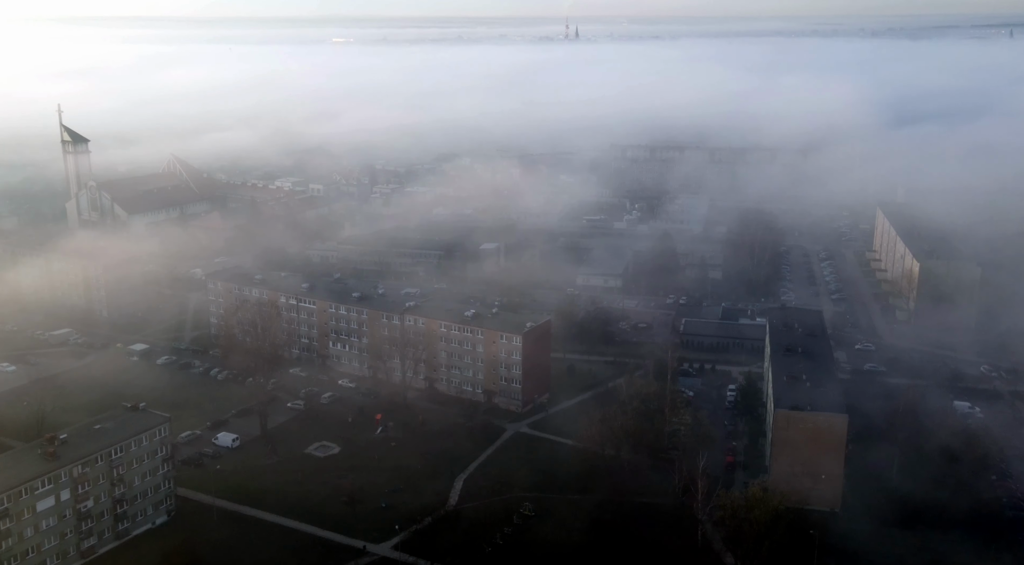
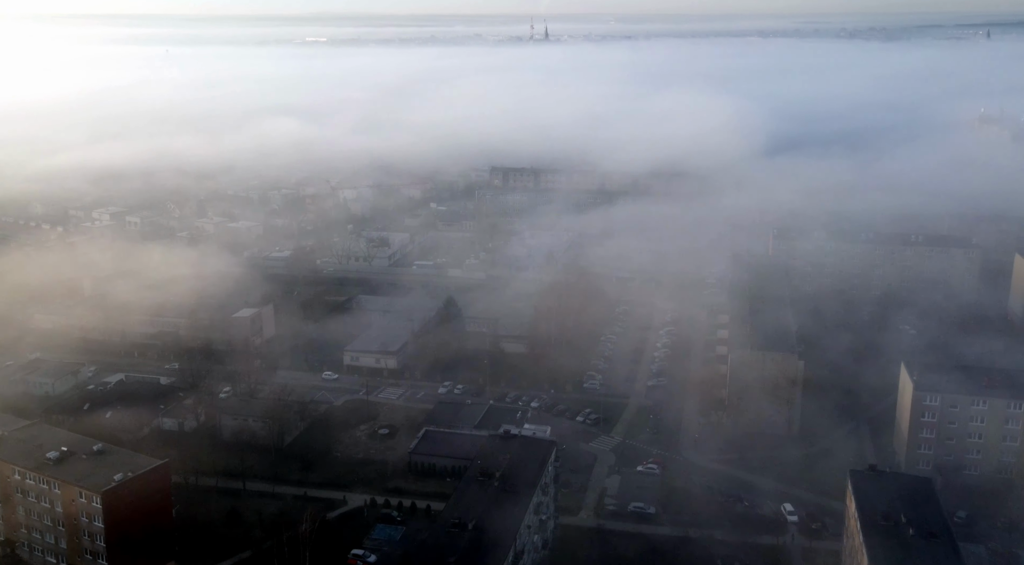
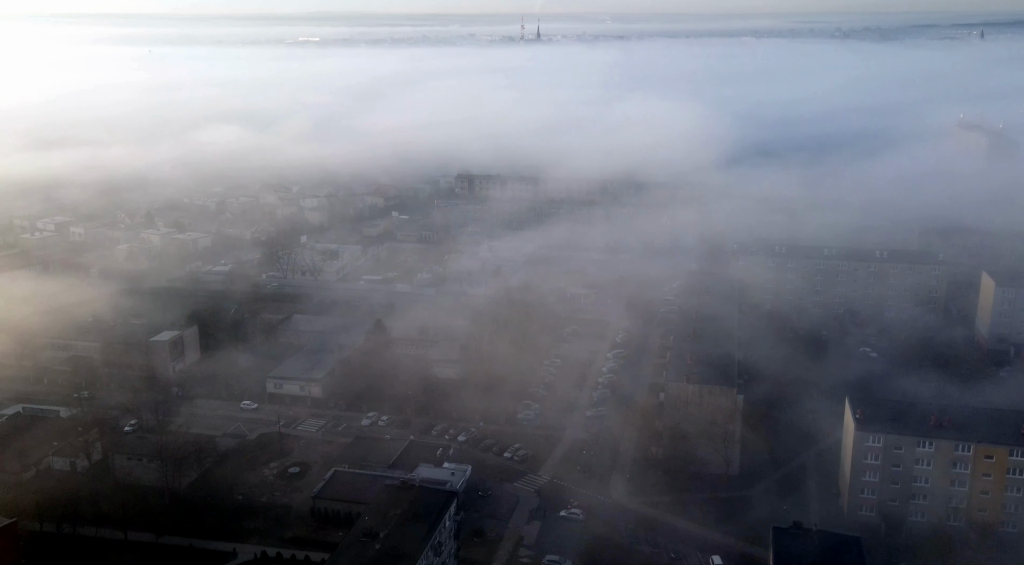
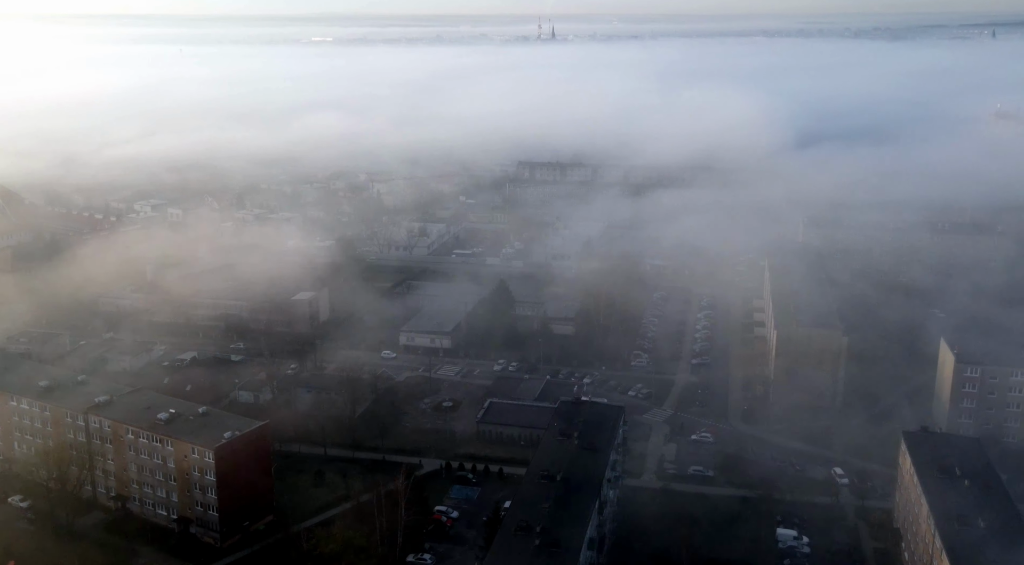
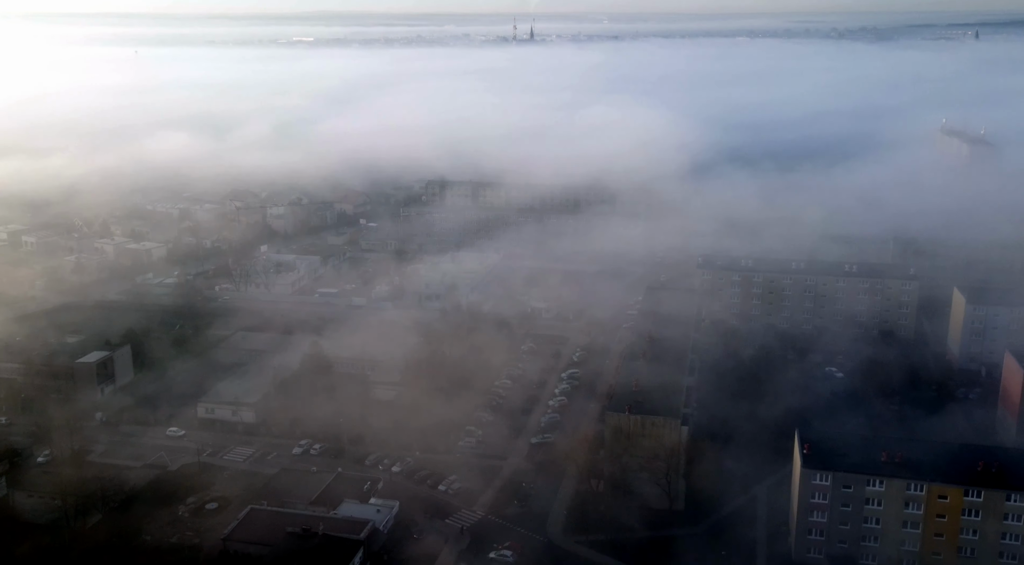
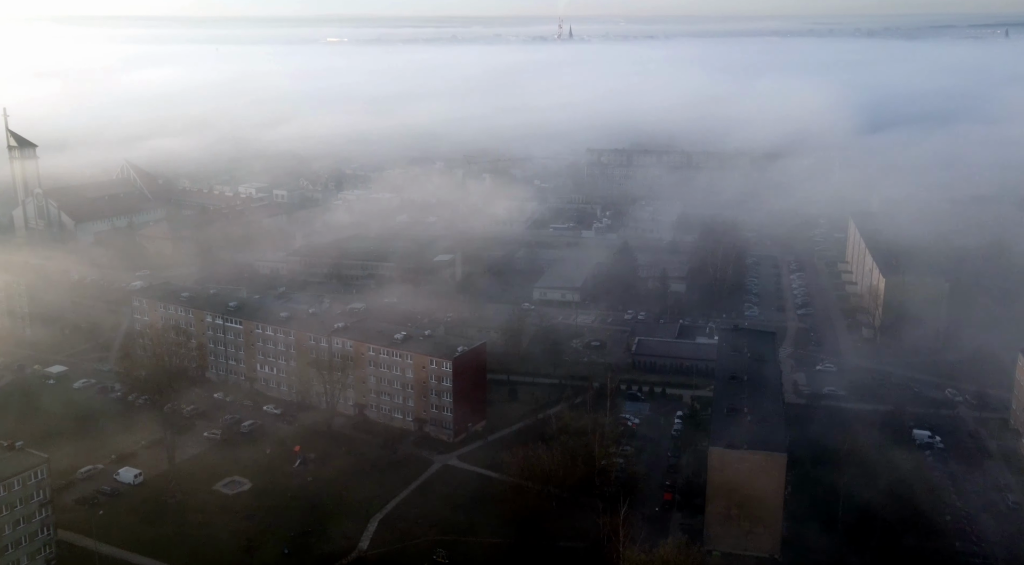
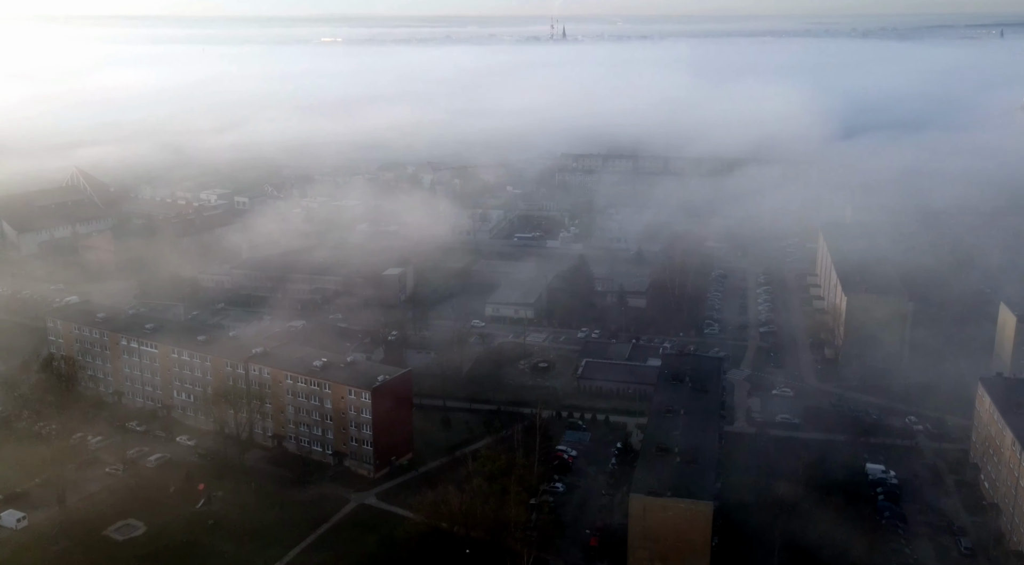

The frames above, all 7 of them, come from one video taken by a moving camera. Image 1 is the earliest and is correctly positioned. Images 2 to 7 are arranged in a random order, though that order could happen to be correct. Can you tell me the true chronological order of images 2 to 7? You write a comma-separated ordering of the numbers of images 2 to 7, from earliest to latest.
6, 7, 4, 2, 3, 5
